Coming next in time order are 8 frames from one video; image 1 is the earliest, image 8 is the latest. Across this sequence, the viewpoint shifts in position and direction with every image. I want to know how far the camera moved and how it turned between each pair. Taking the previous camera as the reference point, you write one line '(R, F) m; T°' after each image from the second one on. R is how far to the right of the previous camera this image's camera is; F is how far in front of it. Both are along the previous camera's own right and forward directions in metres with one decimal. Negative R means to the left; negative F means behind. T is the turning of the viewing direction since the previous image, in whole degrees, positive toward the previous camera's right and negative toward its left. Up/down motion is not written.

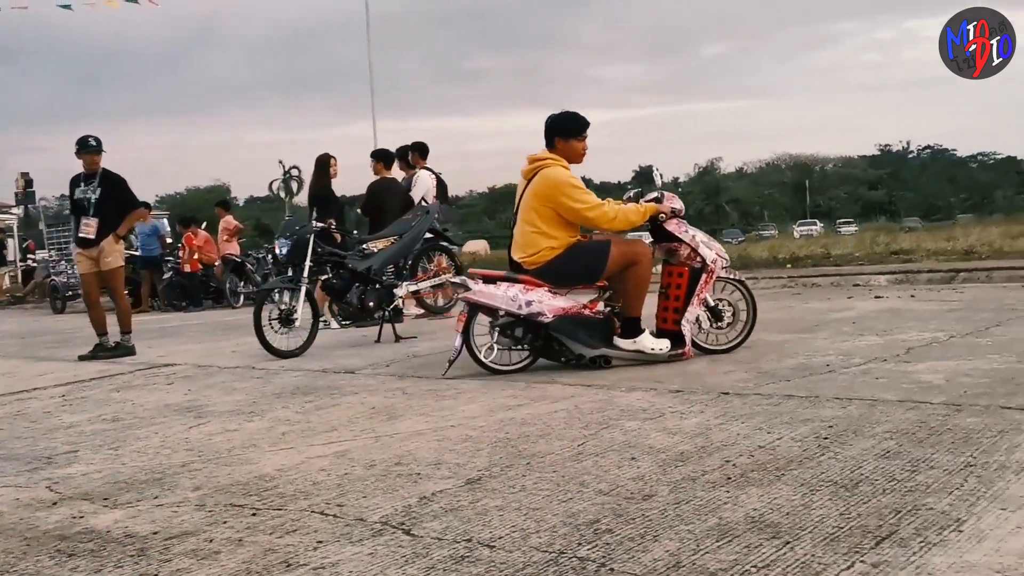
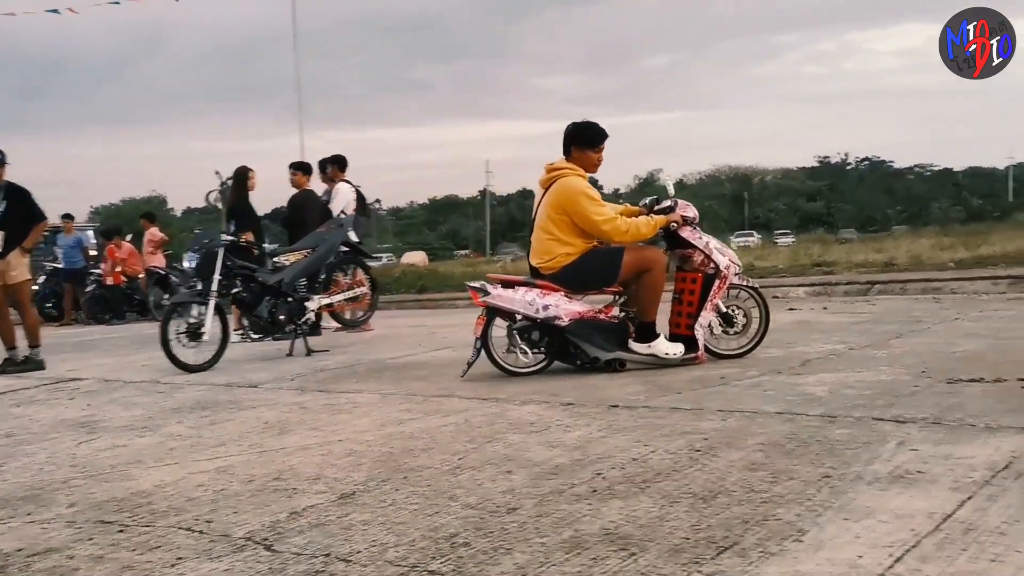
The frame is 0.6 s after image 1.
(+0.4, 0.0) m; +3°
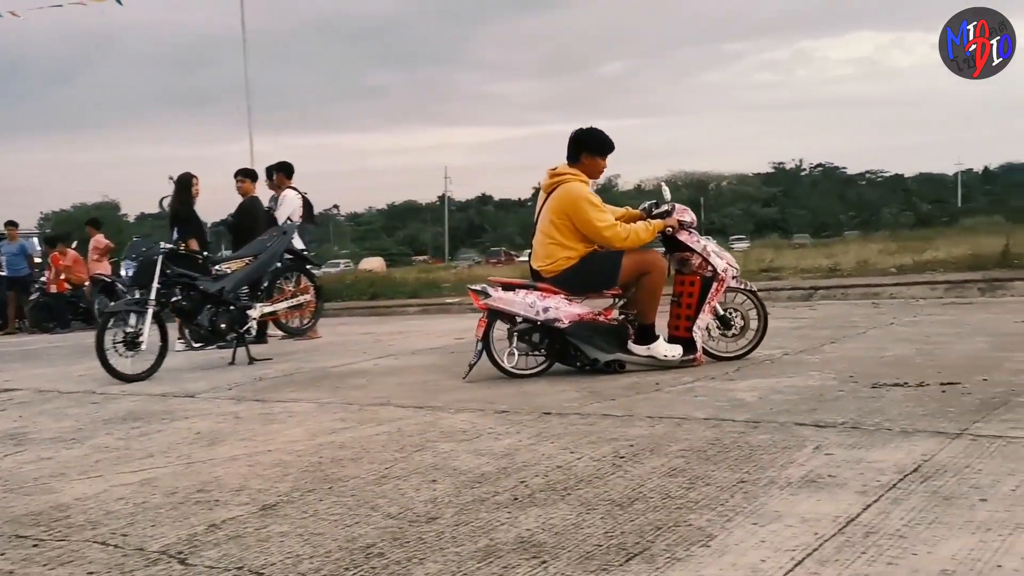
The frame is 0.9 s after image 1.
(+0.2, 0.0) m; +2°
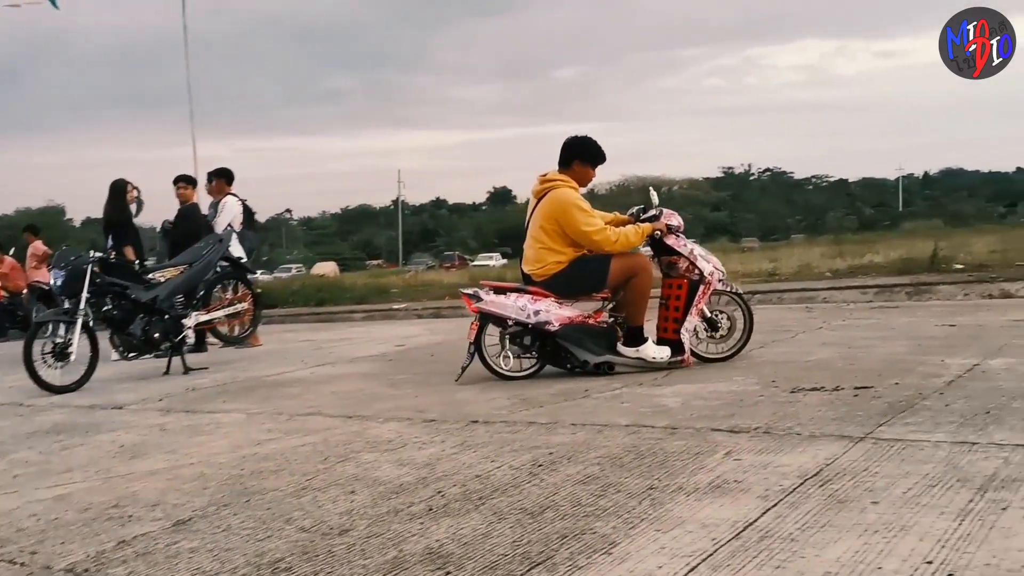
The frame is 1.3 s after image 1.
(+0.2, -0.1) m; +3°
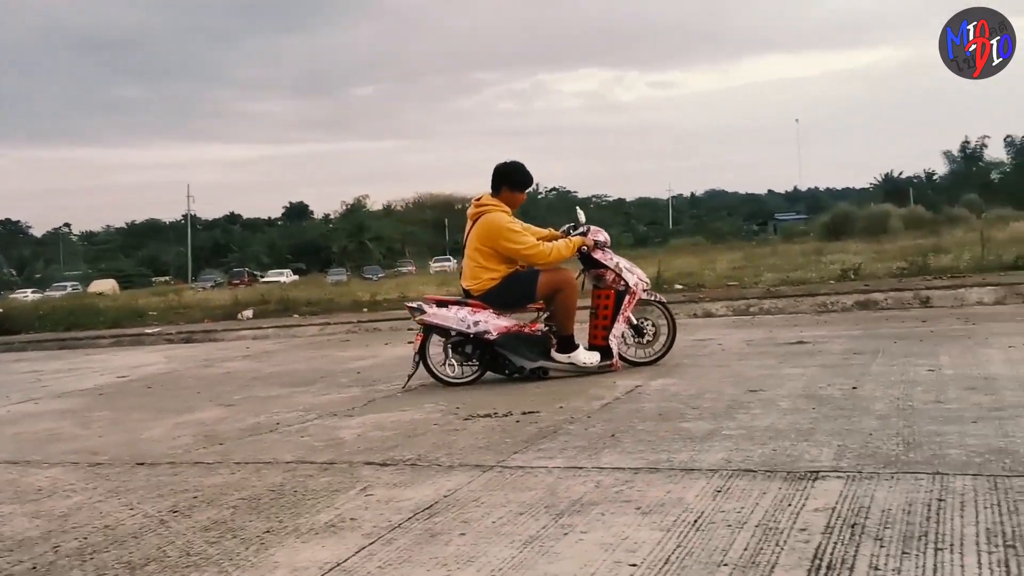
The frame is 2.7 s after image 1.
(+1.1, -0.2) m; +11°
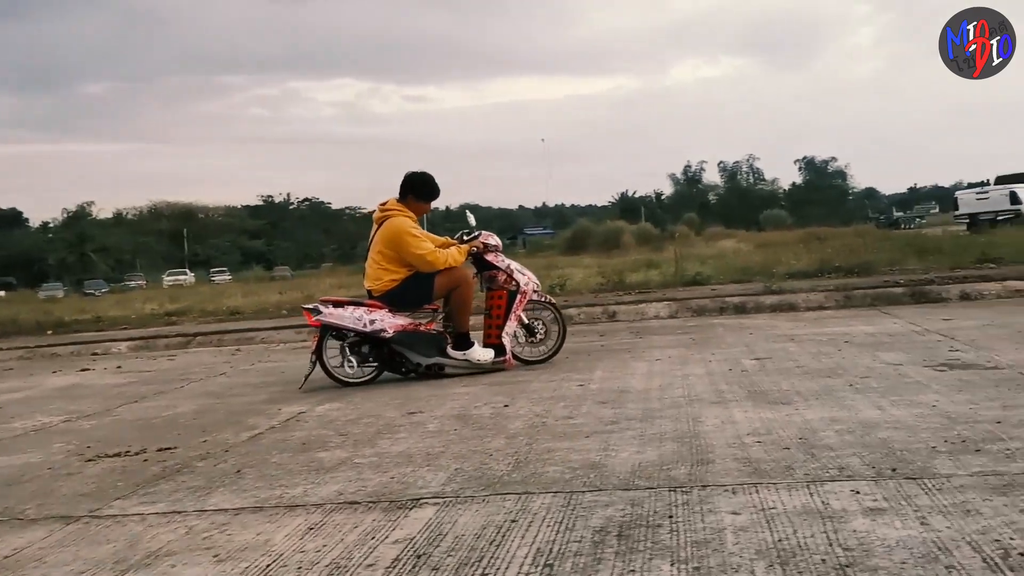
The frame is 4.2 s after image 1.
(+1.0, +0.1) m; +14°
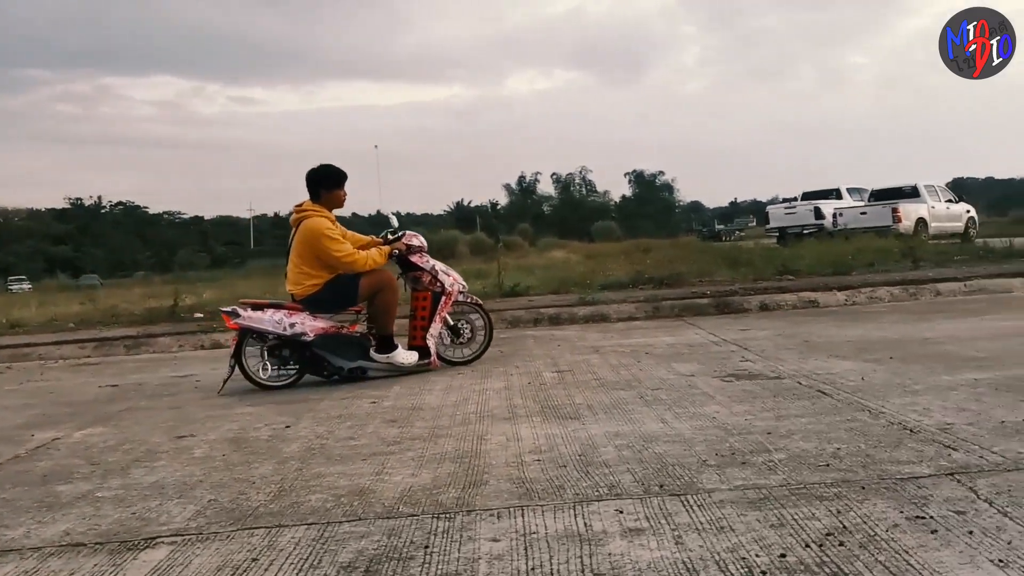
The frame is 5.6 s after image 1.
(+0.5, +0.2) m; +9°
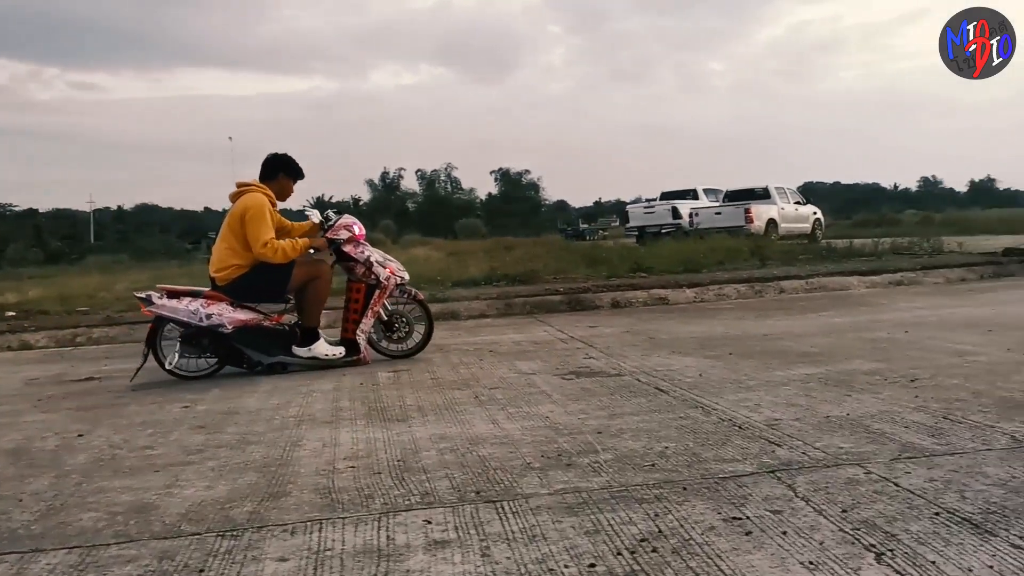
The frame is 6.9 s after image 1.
(+0.3, +0.3) m; +8°
